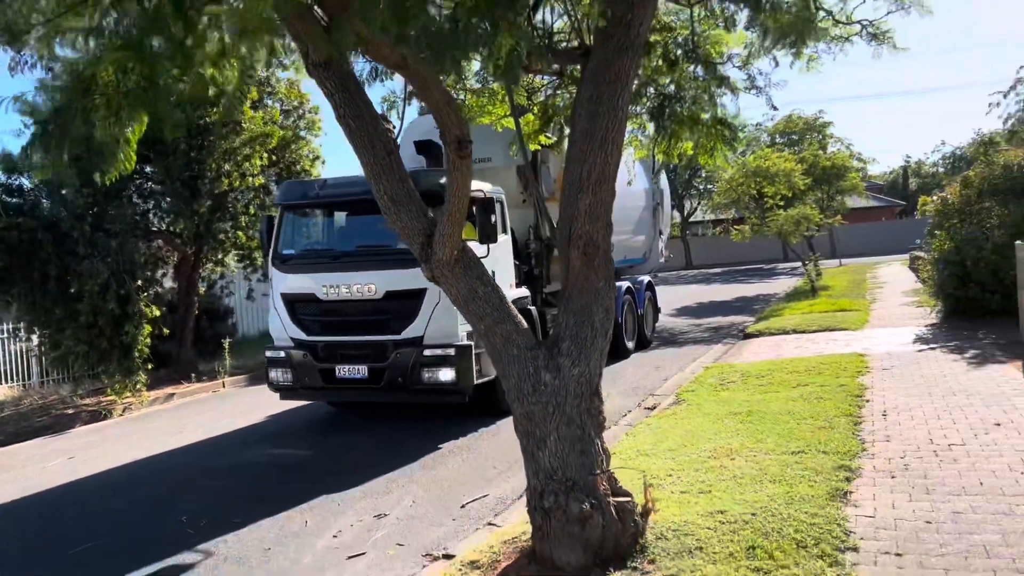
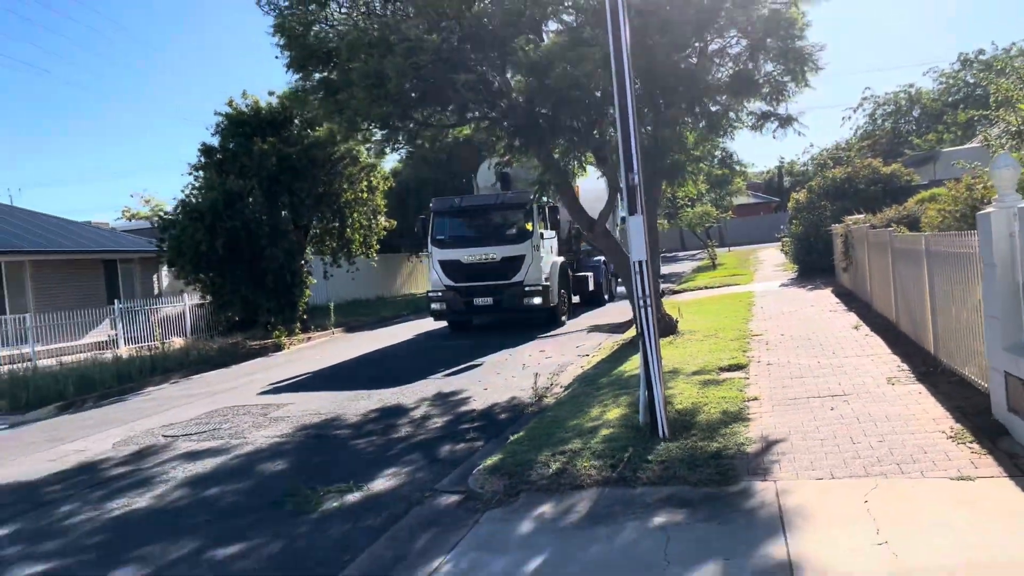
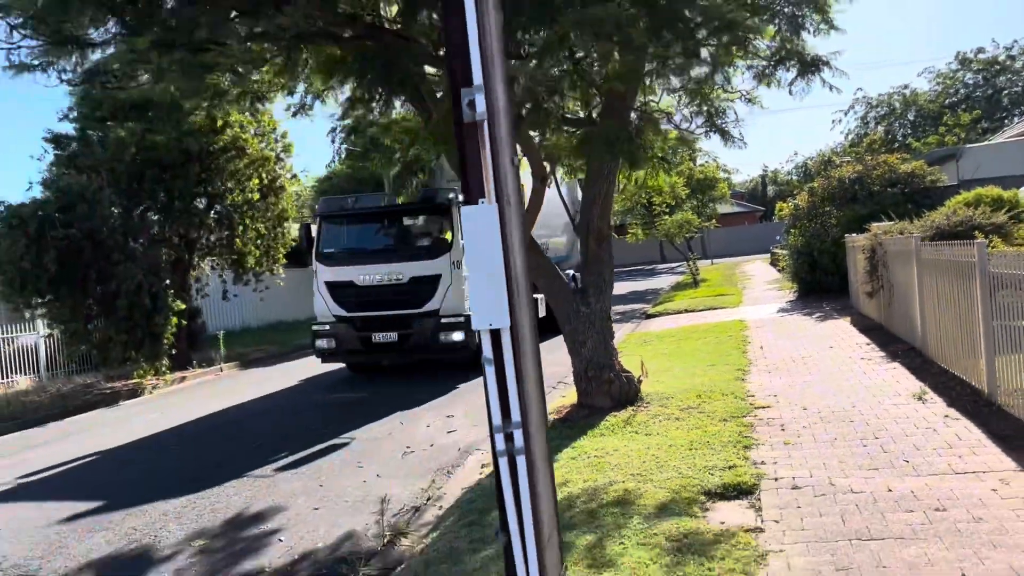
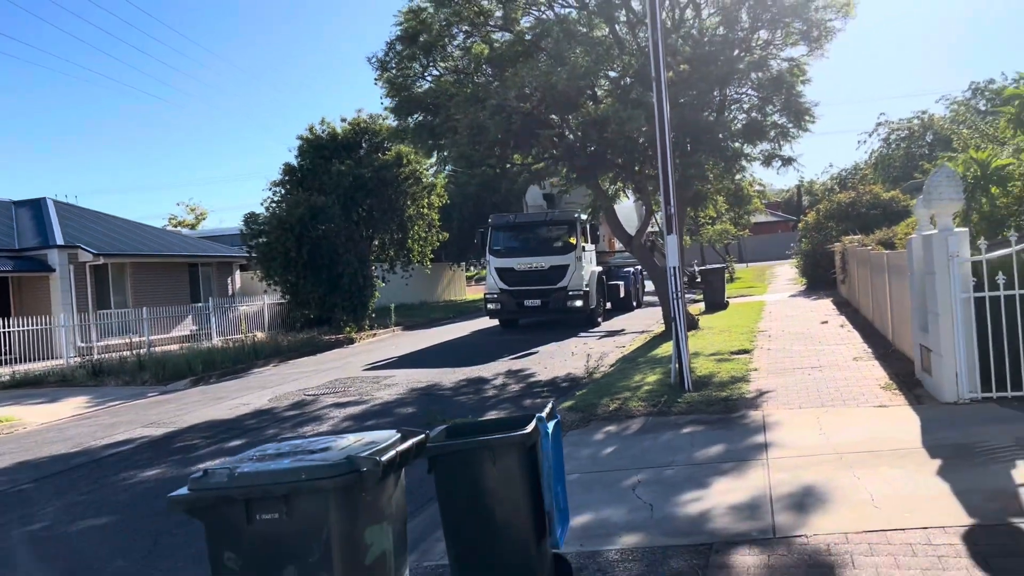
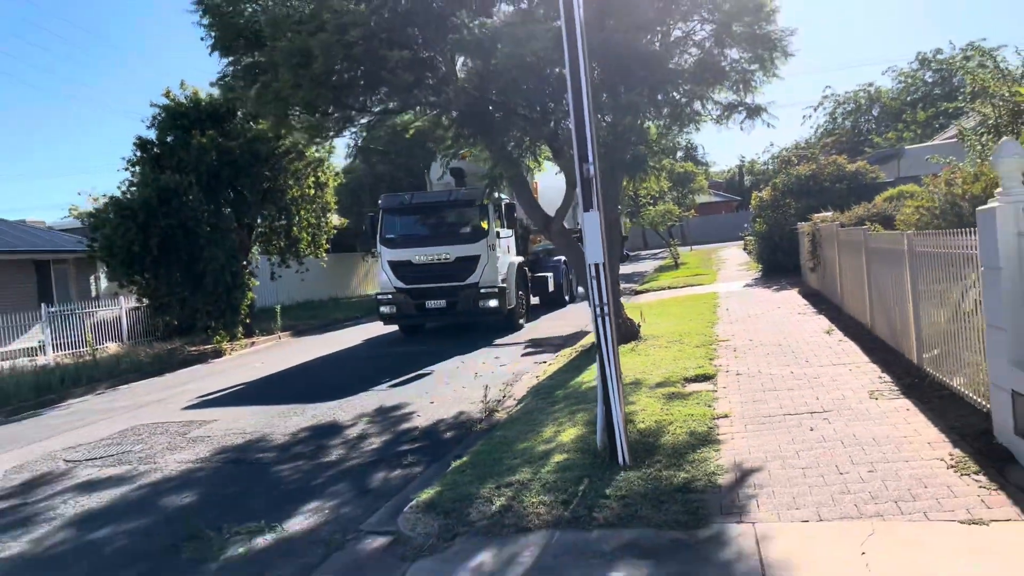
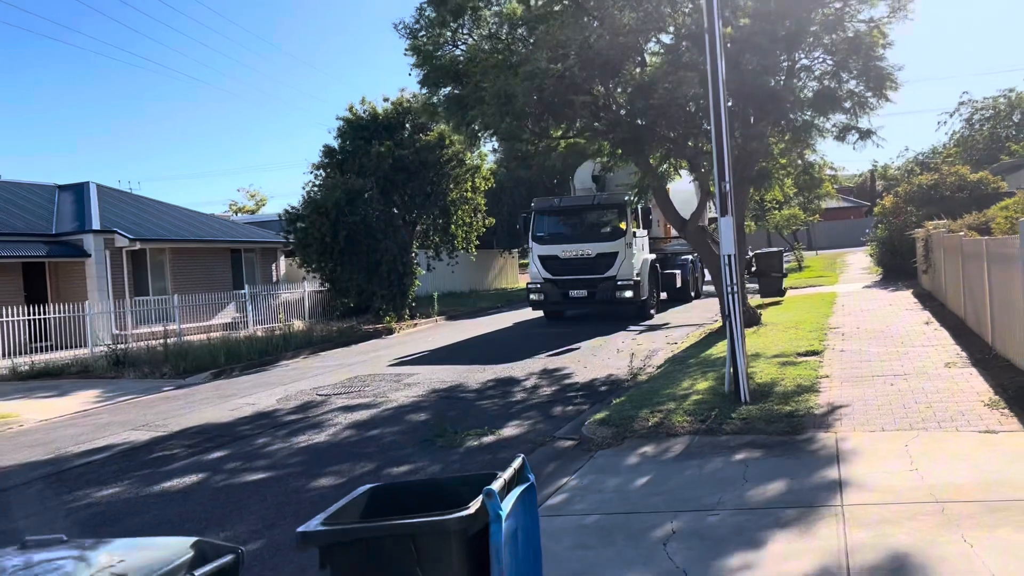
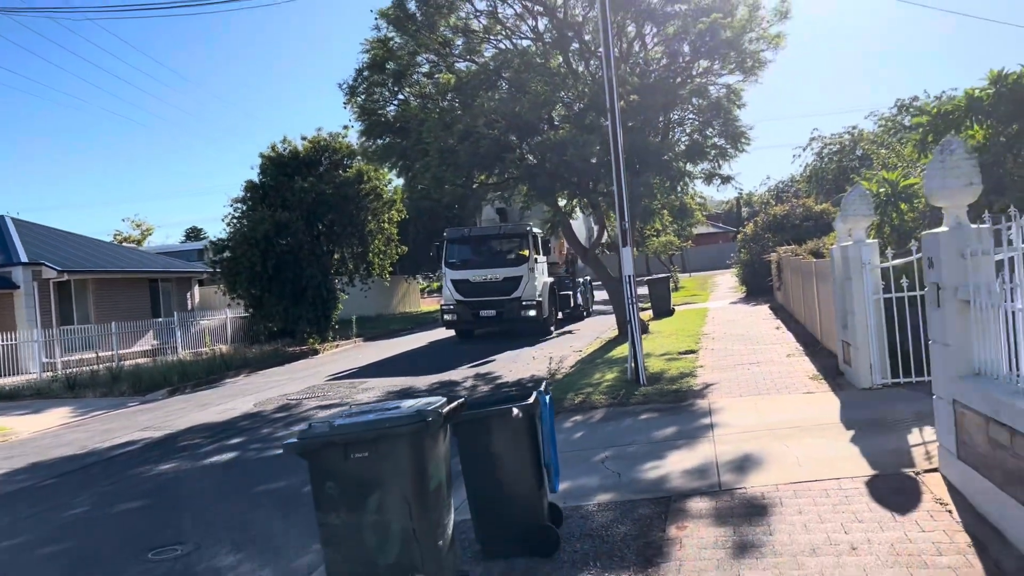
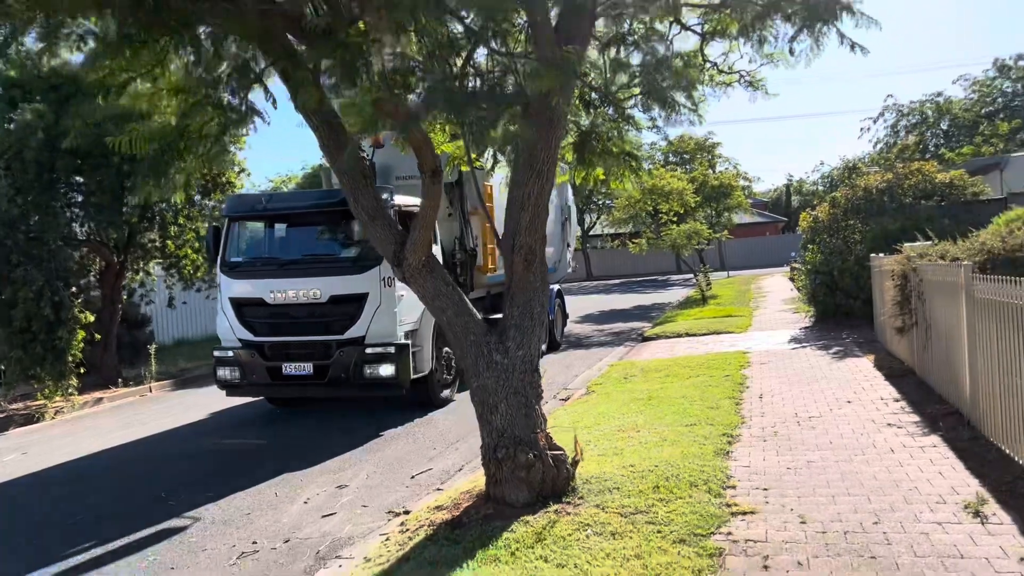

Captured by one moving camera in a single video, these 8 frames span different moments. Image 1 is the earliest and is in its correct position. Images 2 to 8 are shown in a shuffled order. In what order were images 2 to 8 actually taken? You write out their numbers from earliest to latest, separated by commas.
8, 3, 5, 2, 6, 4, 7
